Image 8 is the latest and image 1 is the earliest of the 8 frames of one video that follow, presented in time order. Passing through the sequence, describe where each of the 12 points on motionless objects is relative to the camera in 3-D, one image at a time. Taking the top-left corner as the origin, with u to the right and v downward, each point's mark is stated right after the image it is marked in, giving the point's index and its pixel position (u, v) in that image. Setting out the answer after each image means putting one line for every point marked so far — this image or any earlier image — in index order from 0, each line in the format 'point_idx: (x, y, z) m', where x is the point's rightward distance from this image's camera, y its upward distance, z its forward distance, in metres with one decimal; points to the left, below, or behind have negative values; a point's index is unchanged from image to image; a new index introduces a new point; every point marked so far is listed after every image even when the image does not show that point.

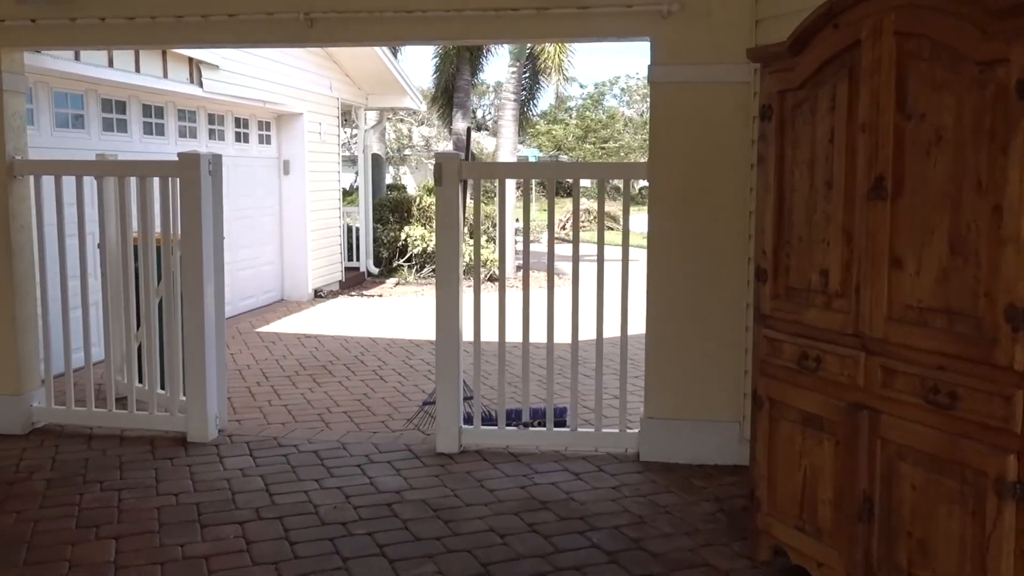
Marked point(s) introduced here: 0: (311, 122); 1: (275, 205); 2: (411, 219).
0: (-2.6, +2.1, +12.0) m
1: (-2.9, +1.0, +11.6) m
2: (-1.6, +1.1, +15.0) m
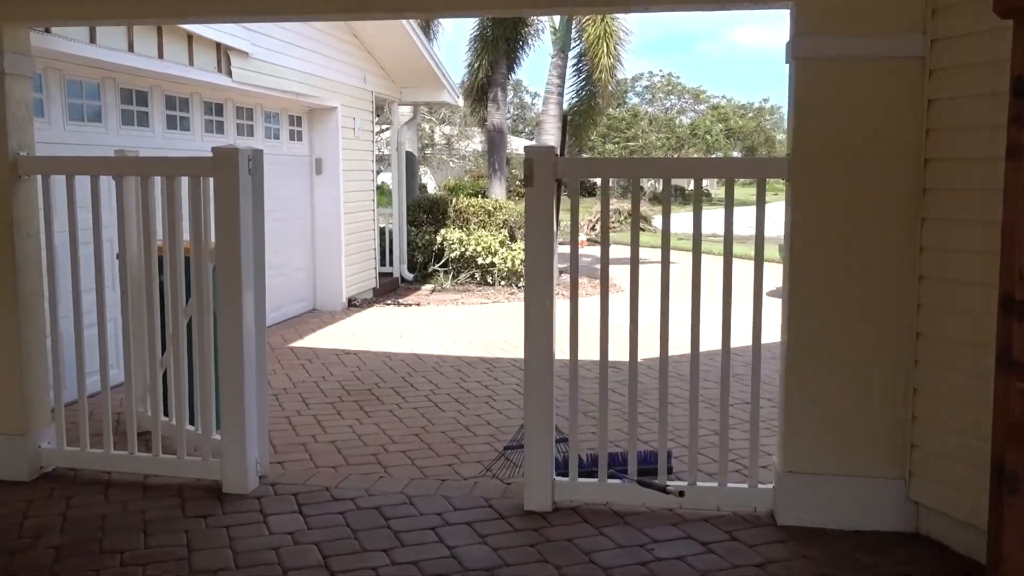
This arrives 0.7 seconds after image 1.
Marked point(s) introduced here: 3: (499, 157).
0: (-2.0, +2.0, +11.1) m
1: (-2.3, +0.9, +10.7) m
2: (-1.0, +1.0, +14.1) m
3: (-0.2, +2.4, +17.1) m
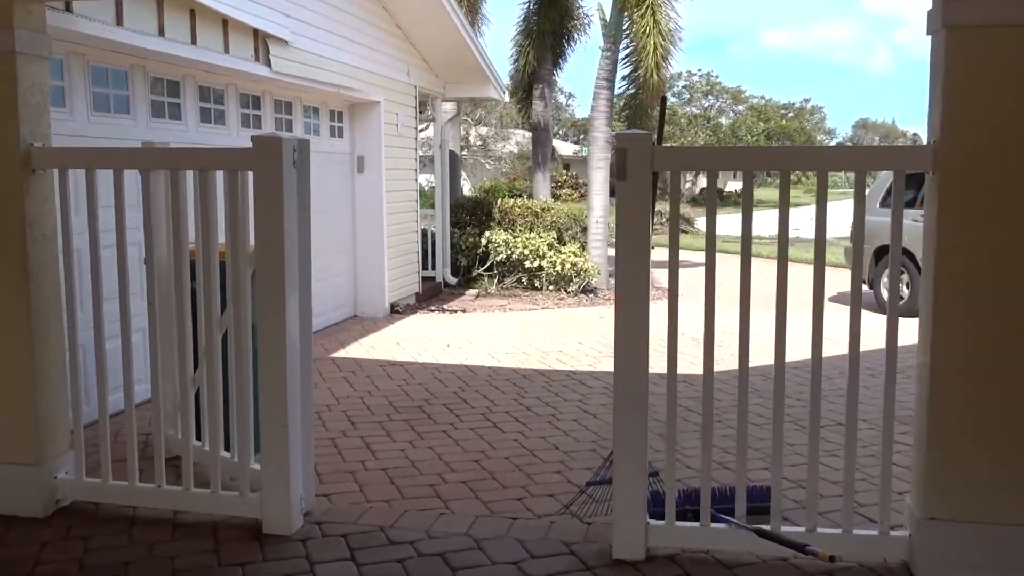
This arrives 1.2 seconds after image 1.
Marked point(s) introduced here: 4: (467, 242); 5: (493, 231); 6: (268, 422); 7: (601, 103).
0: (-1.4, +2.0, +10.5) m
1: (-1.8, +0.9, +10.1) m
2: (-0.3, +0.9, +13.5) m
3: (+0.6, +2.3, +16.4) m
4: (-0.6, +0.6, +13.1) m
5: (-0.3, +0.8, +13.1) m
6: (-1.1, -0.6, +4.1) m
7: (+1.2, +2.6, +13.1) m
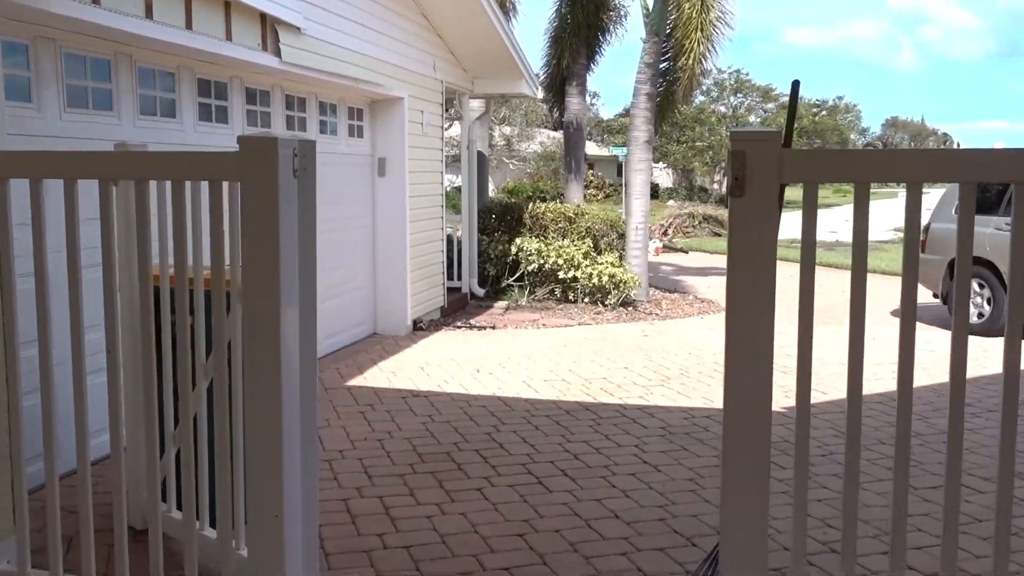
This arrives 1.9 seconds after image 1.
0: (-1.0, +1.8, +9.6) m
1: (-1.4, +0.7, +9.2) m
2: (+0.1, +0.8, +12.5) m
3: (+1.1, +2.2, +15.4) m
4: (-0.2, +0.5, +12.1) m
5: (+0.2, +0.6, +12.2) m
6: (-0.9, -0.7, +3.2) m
7: (+1.7, +2.4, +12.1) m
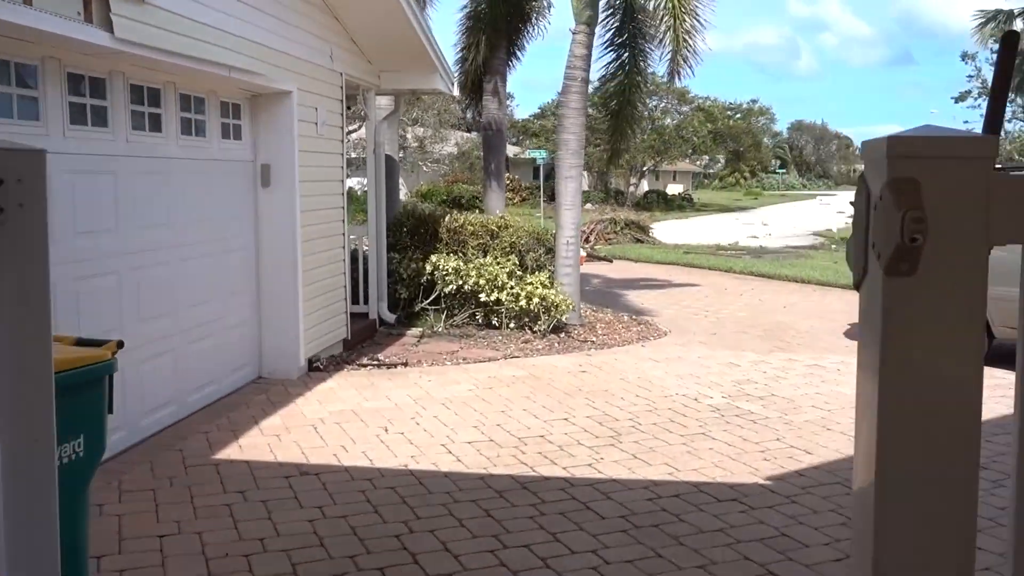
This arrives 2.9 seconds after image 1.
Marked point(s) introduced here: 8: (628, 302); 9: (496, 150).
0: (-1.8, +1.5, +8.0) m
1: (-2.1, +0.4, +7.6) m
2: (-0.9, +0.5, +11.0) m
3: (-0.2, +1.9, +14.0) m
4: (-1.2, +0.2, +10.6) m
5: (-0.8, +0.4, +10.7) m
6: (-1.0, -1.0, +1.6) m
7: (+0.7, +2.2, +10.7) m
8: (+1.7, -0.2, +14.0) m
9: (-0.2, +2.1, +14.0) m
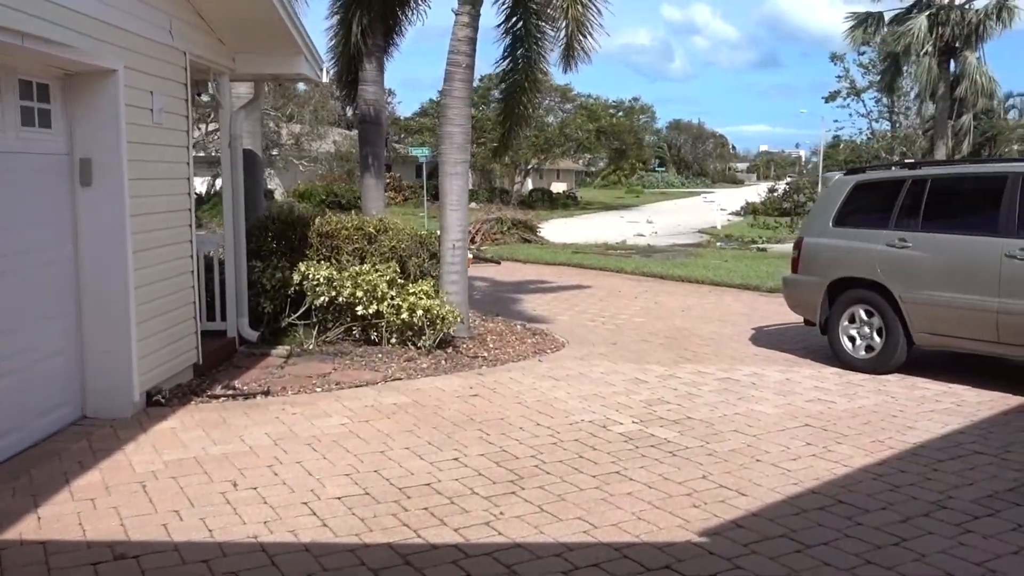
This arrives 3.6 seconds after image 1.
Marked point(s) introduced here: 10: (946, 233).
0: (-2.7, +1.4, +6.6) m
1: (-2.9, +0.3, +6.2) m
2: (-2.1, +0.4, +9.7) m
3: (-1.8, +1.8, +12.8) m
4: (-2.4, +0.1, +9.3) m
5: (-2.0, +0.2, +9.4) m
6: (-1.1, -1.1, +0.4) m
7: (-0.6, +2.1, +9.7) m
8: (+0.1, -0.3, +13.0) m
9: (-1.9, +1.9, +12.8) m
10: (+3.6, +0.4, +7.7) m
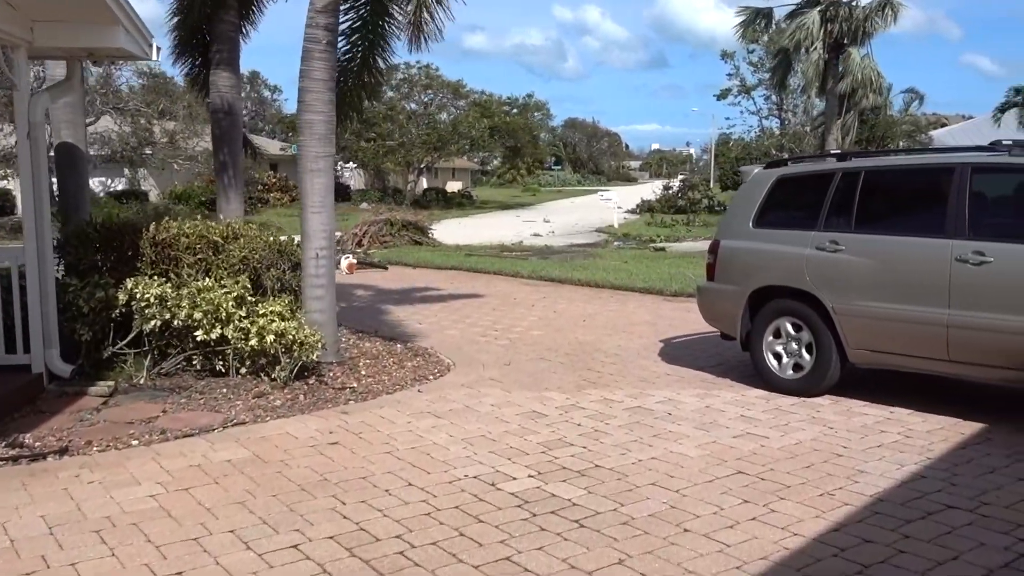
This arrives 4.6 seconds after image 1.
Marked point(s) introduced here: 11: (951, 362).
0: (-3.4, +1.2, +4.9) m
1: (-3.7, +0.1, +4.5) m
2: (-3.2, +0.2, +8.1) m
3: (-3.3, +1.6, +11.2) m
4: (-3.4, -0.1, +7.6) m
5: (-3.1, +0.1, +7.8) m
6: (-1.2, -1.3, -1.1) m
7: (-1.7, +1.9, +8.2) m
8: (-1.4, -0.4, +11.6) m
9: (-3.3, +1.8, +11.2) m
10: (+2.6, +0.4, +6.7) m
11: (+3.0, -0.5, +6.3) m
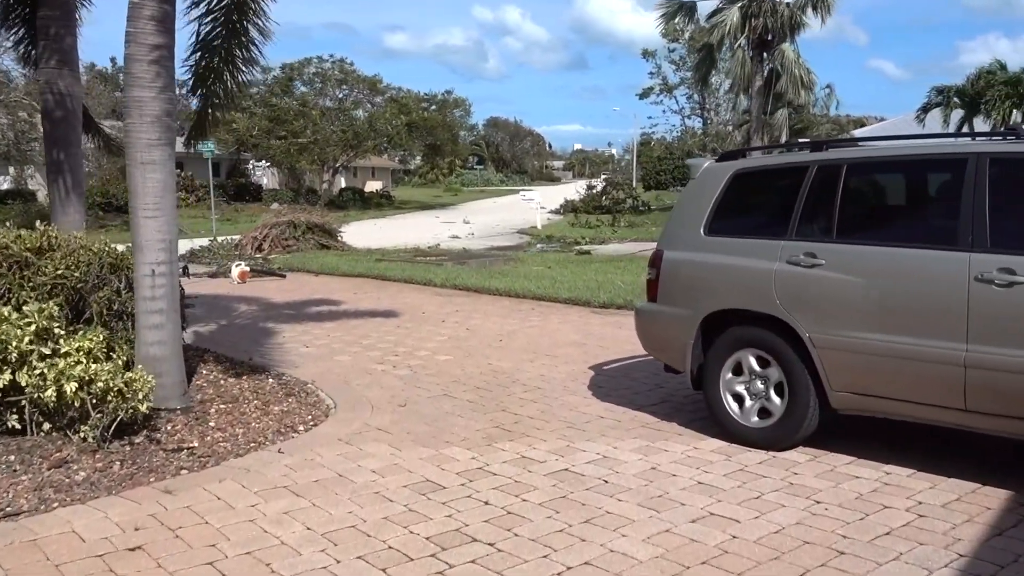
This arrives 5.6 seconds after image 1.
0: (-3.9, +1.0, +3.0) m
1: (-4.1, -0.1, +2.5) m
2: (-3.9, 0.0, +6.2) m
3: (-4.3, +1.4, +9.2) m
4: (-4.1, -0.3, +5.7) m
5: (-3.8, -0.1, +5.8) m
6: (-1.1, -1.4, -2.8) m
7: (-2.5, +1.7, +6.3) m
8: (-2.4, -0.6, +9.8) m
9: (-4.3, +1.6, +9.2) m
10: (+2.0, +0.2, +5.2) m
11: (+2.4, -0.6, +4.9) m
